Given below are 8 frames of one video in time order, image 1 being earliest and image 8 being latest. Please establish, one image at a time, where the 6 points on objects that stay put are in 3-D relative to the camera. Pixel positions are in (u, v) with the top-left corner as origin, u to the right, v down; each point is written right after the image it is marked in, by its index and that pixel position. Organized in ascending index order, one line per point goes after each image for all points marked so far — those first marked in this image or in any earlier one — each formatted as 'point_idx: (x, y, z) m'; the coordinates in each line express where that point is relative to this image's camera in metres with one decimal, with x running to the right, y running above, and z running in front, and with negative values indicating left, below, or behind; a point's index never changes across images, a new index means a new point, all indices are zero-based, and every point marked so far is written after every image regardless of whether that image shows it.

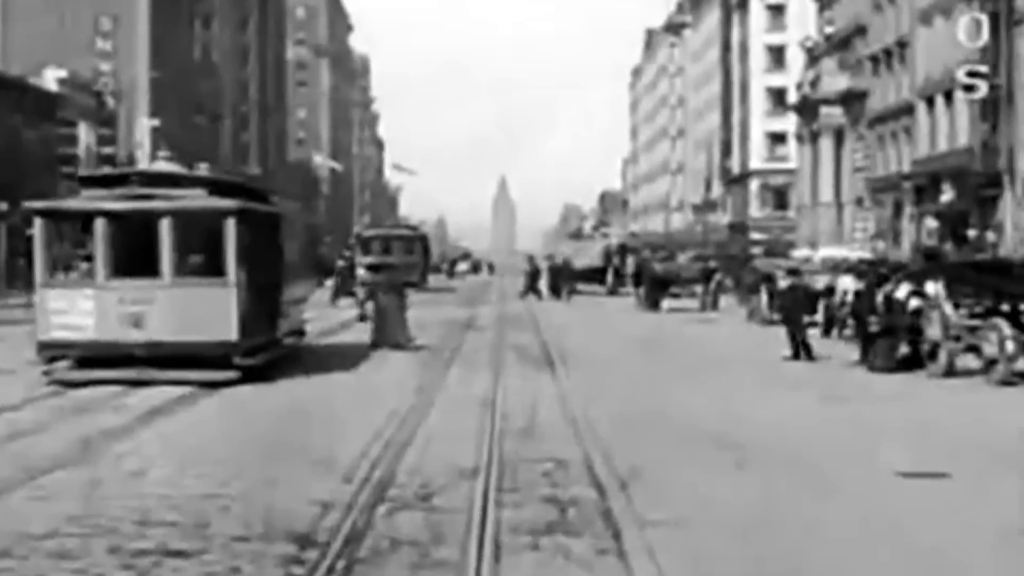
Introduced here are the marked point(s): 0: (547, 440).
0: (+0.3, -1.5, +16.1) m
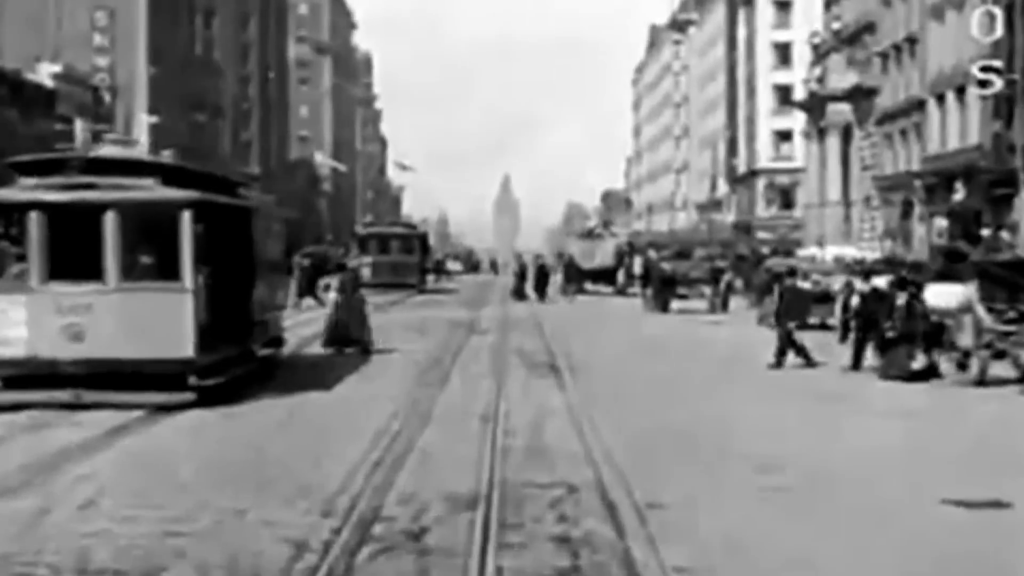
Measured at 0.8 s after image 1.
0: (+0.4, -1.5, +14.5) m
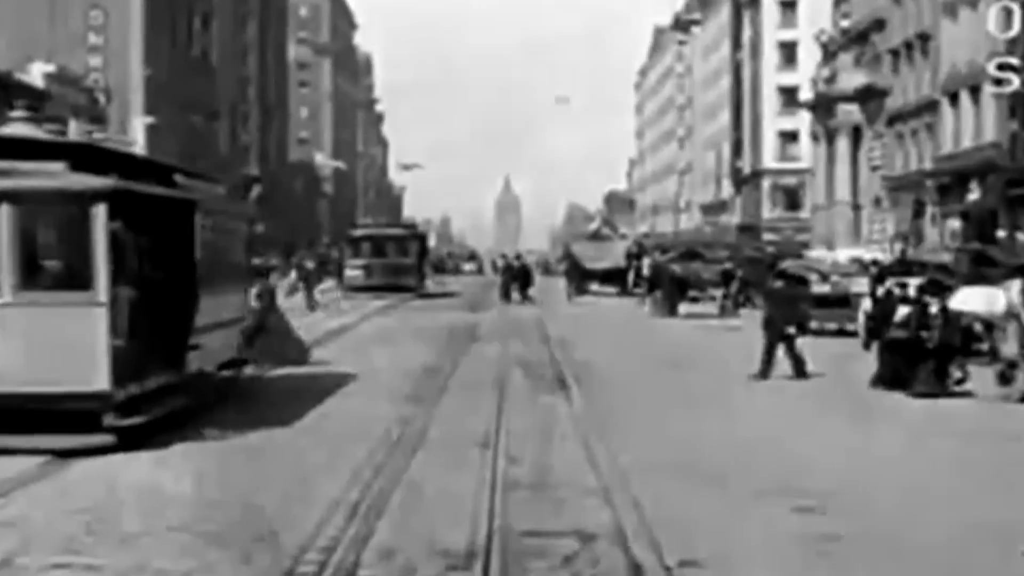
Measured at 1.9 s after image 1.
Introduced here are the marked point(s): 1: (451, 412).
0: (+0.4, -1.6, +12.5) m
1: (-0.7, -1.4, +19.4) m
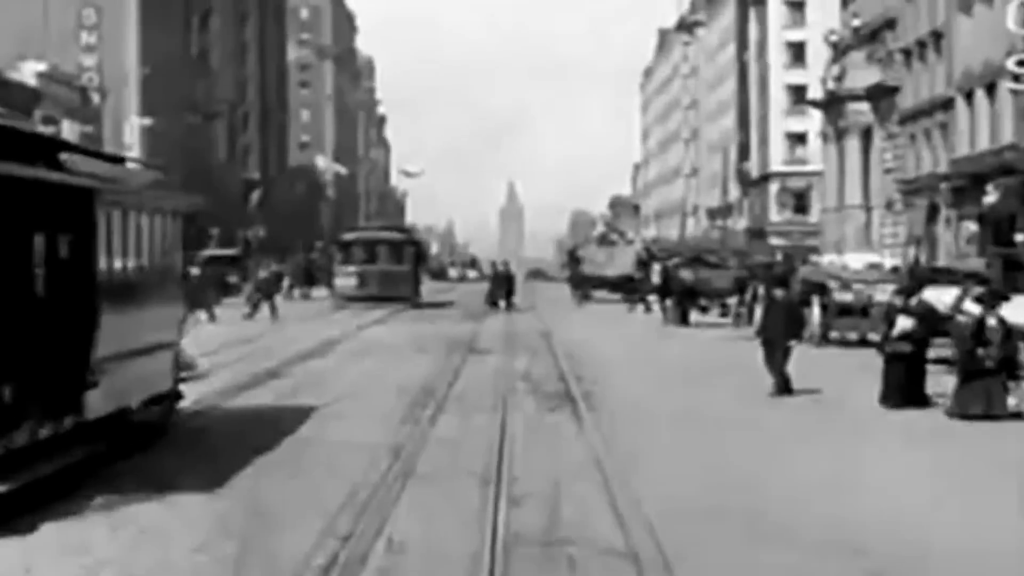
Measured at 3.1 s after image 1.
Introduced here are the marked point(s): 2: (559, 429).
0: (+0.4, -1.6, +10.2) m
1: (-0.6, -1.5, +17.1) m
2: (+0.5, -1.6, +18.5) m
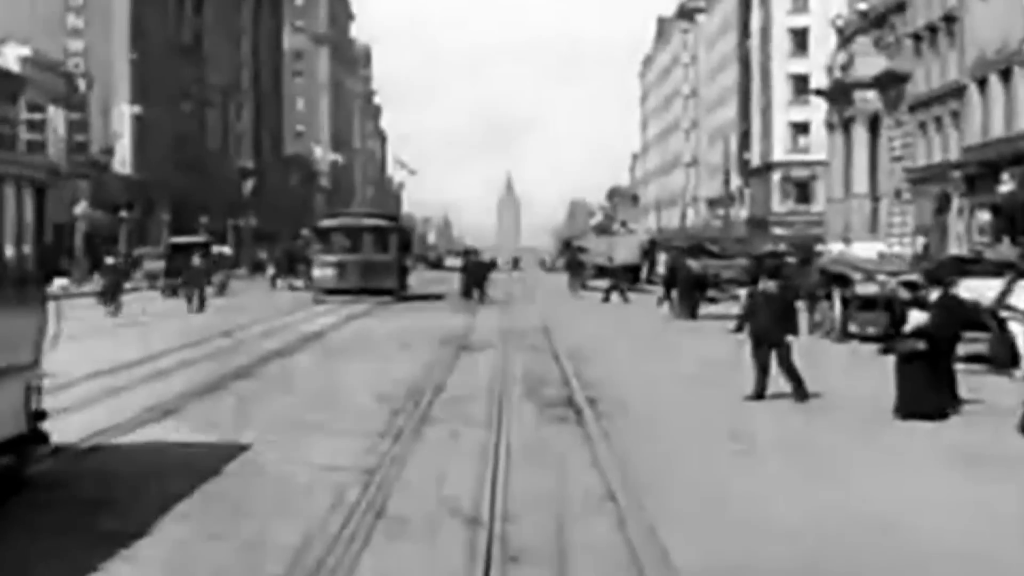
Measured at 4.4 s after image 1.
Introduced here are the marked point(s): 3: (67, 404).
0: (+0.4, -1.6, +7.6) m
1: (-0.7, -1.5, +14.6) m
2: (+0.5, -1.5, +15.9) m
3: (-5.2, -1.4, +19.7) m
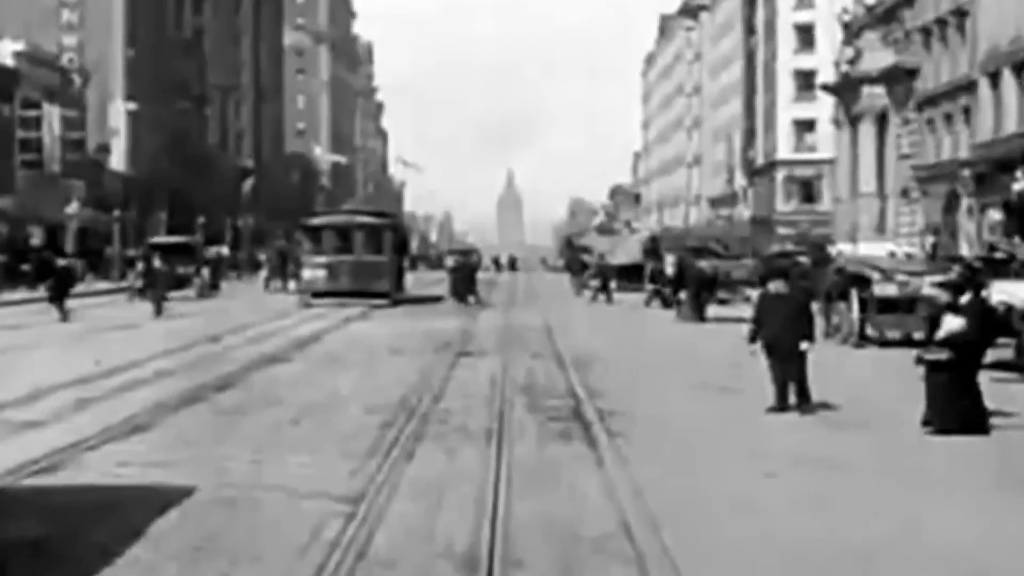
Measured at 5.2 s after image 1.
0: (+0.4, -1.7, +6.1) m
1: (-0.7, -1.5, +13.1) m
2: (+0.5, -1.5, +14.4) m
3: (-5.2, -1.4, +18.2) m
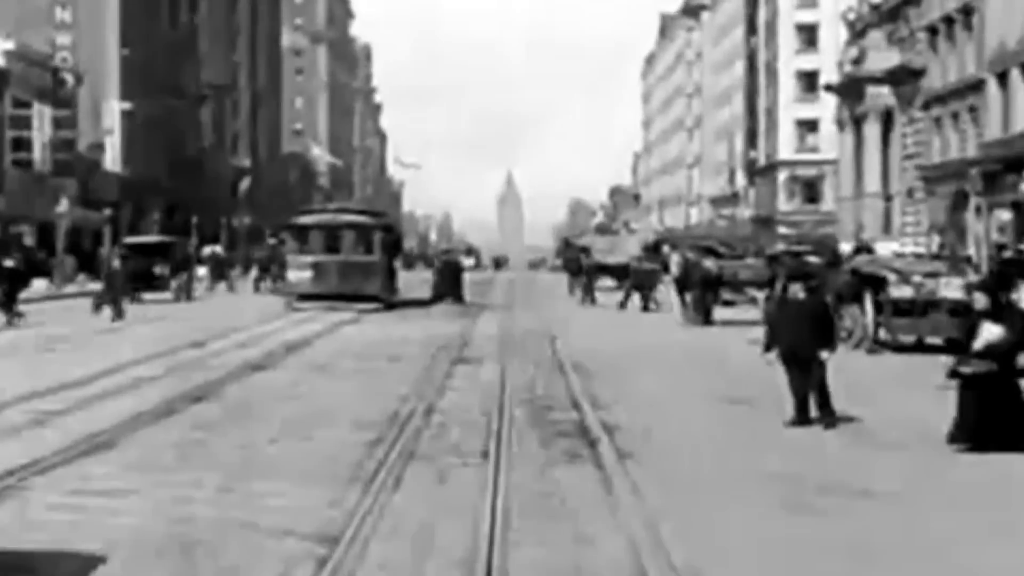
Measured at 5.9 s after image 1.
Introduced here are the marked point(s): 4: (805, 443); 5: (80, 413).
0: (+0.4, -1.7, +4.7) m
1: (-0.7, -1.6, +11.6) m
2: (+0.5, -1.6, +13.0) m
3: (-5.2, -1.4, +16.8) m
4: (+3.0, -1.6, +17.0) m
5: (-4.7, -1.4, +18.2) m
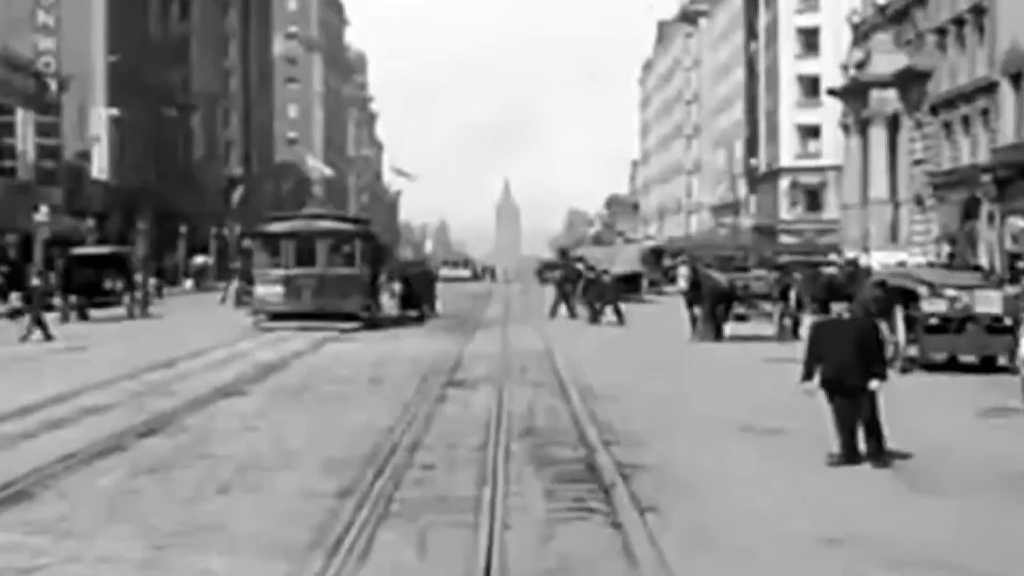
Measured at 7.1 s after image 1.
0: (+0.4, -1.8, +2.2) m
1: (-0.7, -1.7, +9.1) m
2: (+0.5, -1.7, +10.4) m
3: (-5.2, -1.6, +14.3) m
4: (+3.0, -1.7, +14.5) m
5: (-4.7, -1.5, +15.7) m
